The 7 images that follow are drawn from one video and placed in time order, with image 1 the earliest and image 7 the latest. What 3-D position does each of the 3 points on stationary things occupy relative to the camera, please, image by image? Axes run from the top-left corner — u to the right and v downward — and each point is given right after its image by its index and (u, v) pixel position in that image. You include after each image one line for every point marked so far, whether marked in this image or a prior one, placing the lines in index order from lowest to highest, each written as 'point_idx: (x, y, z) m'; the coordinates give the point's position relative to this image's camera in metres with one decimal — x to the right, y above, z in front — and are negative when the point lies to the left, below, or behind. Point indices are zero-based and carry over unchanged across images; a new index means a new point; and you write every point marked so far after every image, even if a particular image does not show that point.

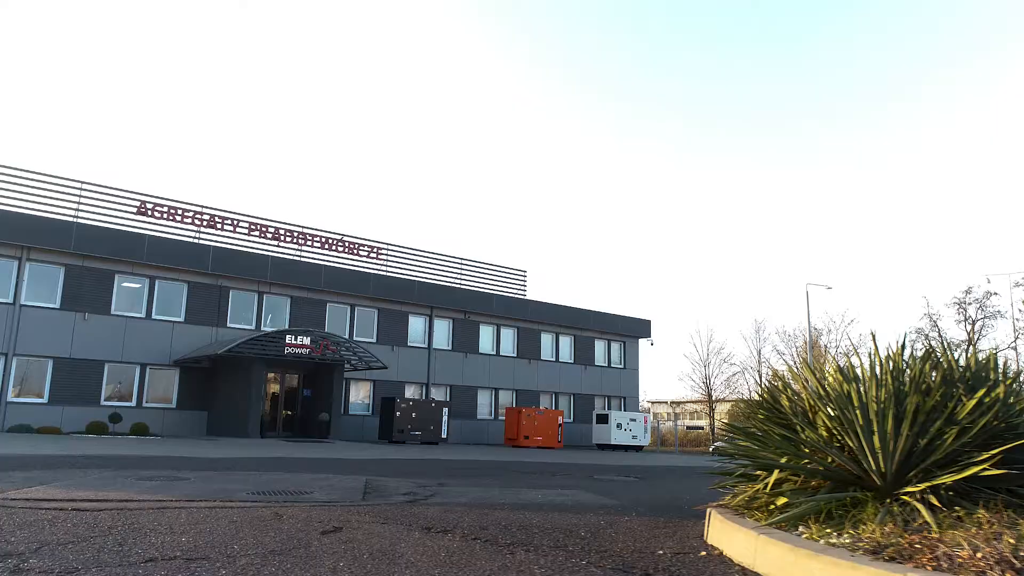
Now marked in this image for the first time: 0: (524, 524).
0: (+0.2, -2.6, +8.6) m
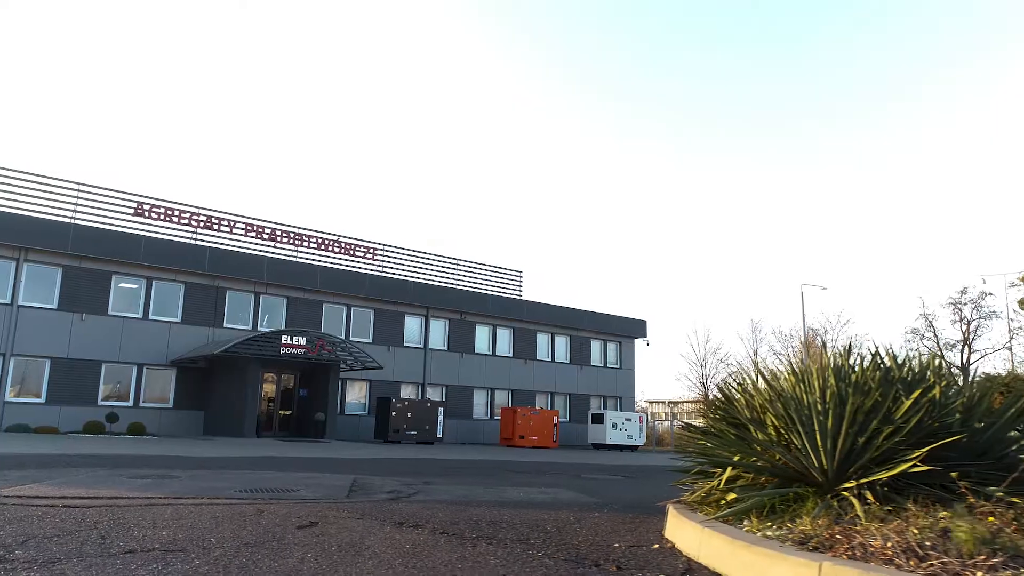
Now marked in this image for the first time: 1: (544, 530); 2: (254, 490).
0: (-0.1, -2.7, +9.0) m
1: (+0.4, -2.5, +8.2) m
2: (-4.4, -3.5, +13.4) m
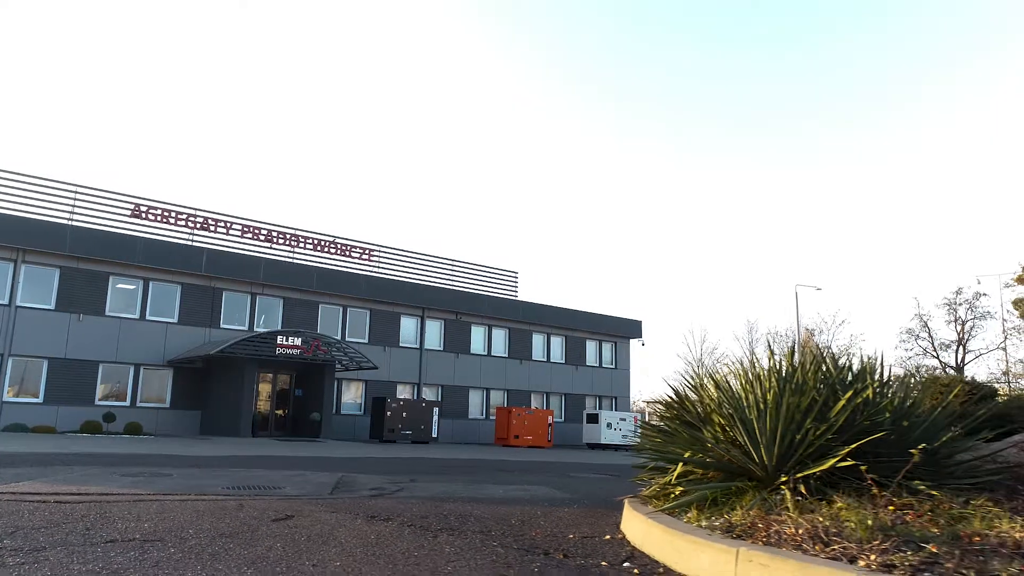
0: (-0.5, -2.7, +9.4) m
1: (0.0, -2.6, +8.7) m
2: (-4.8, -3.5, +13.8) m
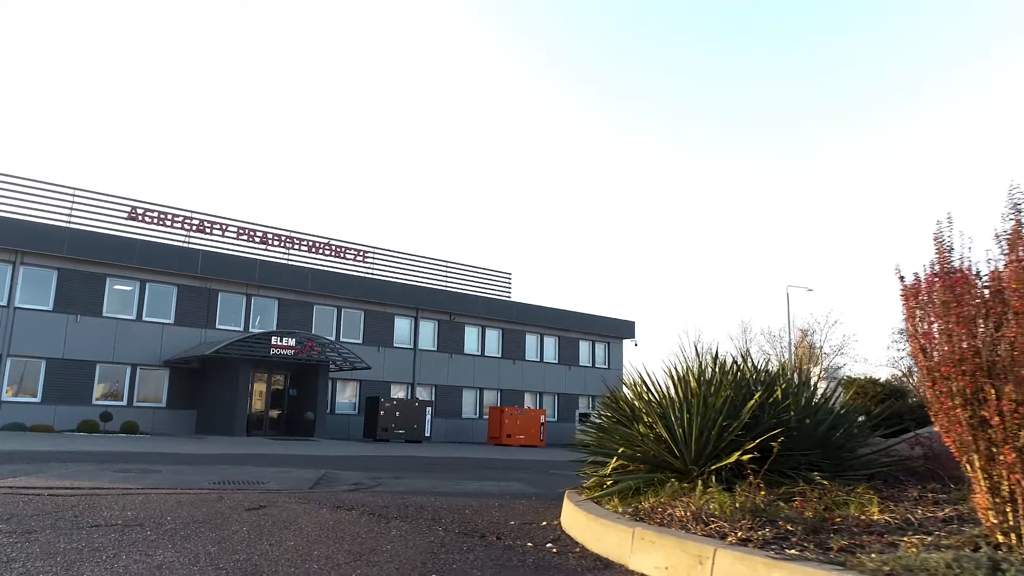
0: (-1.1, -2.8, +10.2) m
1: (-0.6, -2.7, +9.5) m
2: (-5.4, -3.6, +14.6) m
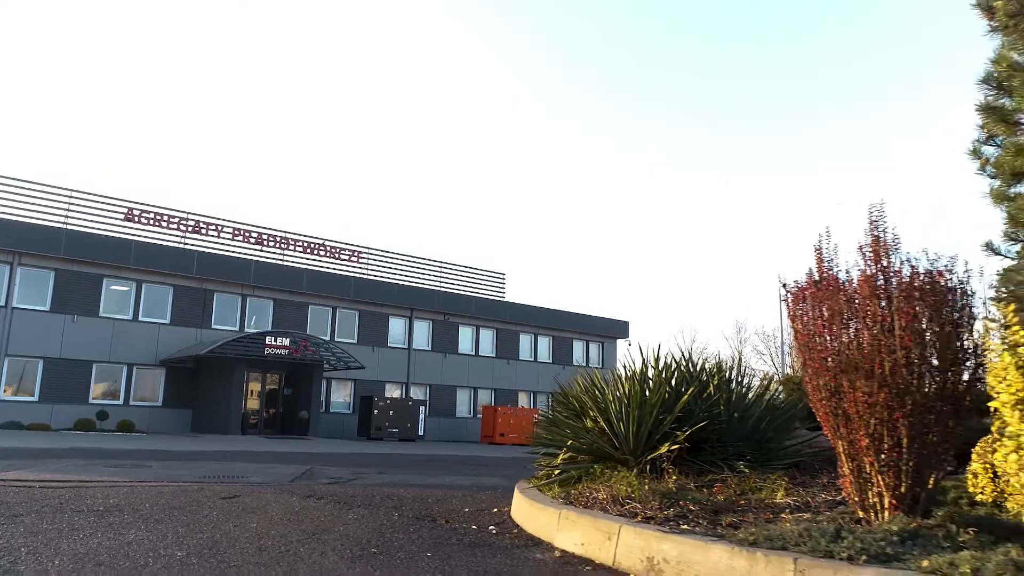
0: (-1.6, -2.9, +10.9) m
1: (-1.1, -2.7, +10.1) m
2: (-5.9, -3.7, +15.3) m
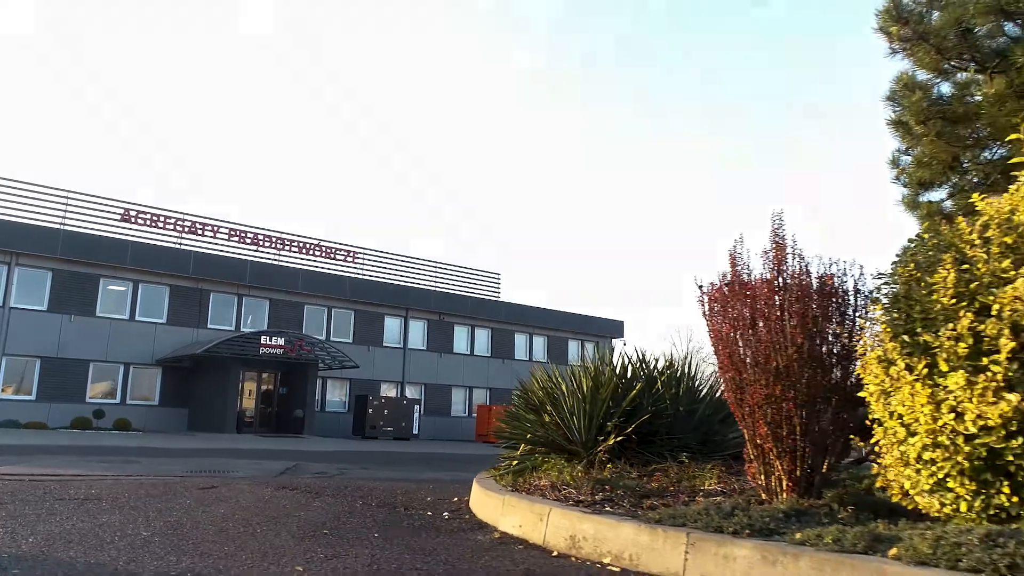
0: (-2.1, -2.9, +11.4) m
1: (-1.6, -2.8, +10.7) m
2: (-6.4, -3.7, +15.8) m
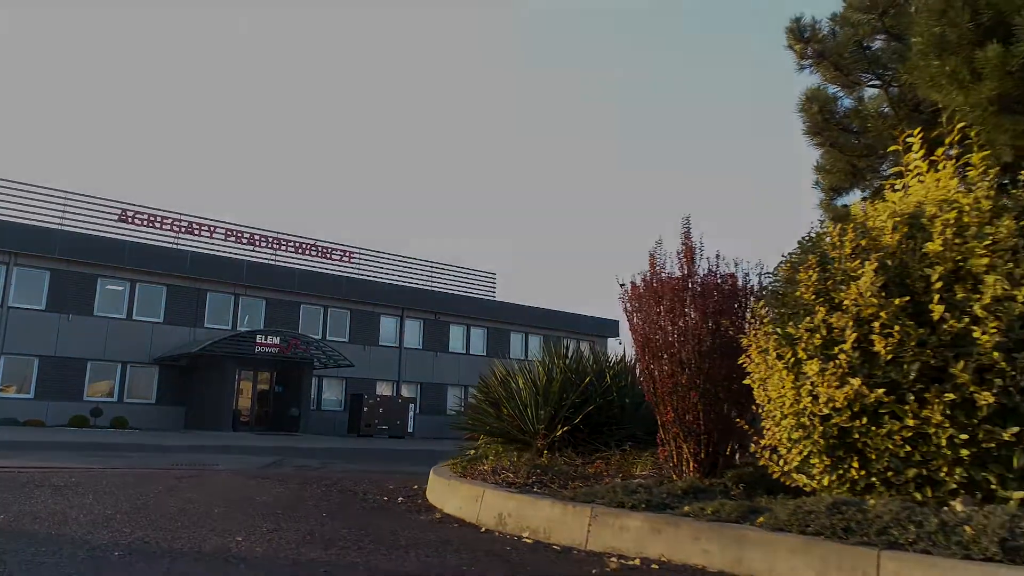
0: (-2.6, -2.9, +11.9) m
1: (-2.1, -2.7, +11.2) m
2: (-6.9, -3.7, +16.3) m
